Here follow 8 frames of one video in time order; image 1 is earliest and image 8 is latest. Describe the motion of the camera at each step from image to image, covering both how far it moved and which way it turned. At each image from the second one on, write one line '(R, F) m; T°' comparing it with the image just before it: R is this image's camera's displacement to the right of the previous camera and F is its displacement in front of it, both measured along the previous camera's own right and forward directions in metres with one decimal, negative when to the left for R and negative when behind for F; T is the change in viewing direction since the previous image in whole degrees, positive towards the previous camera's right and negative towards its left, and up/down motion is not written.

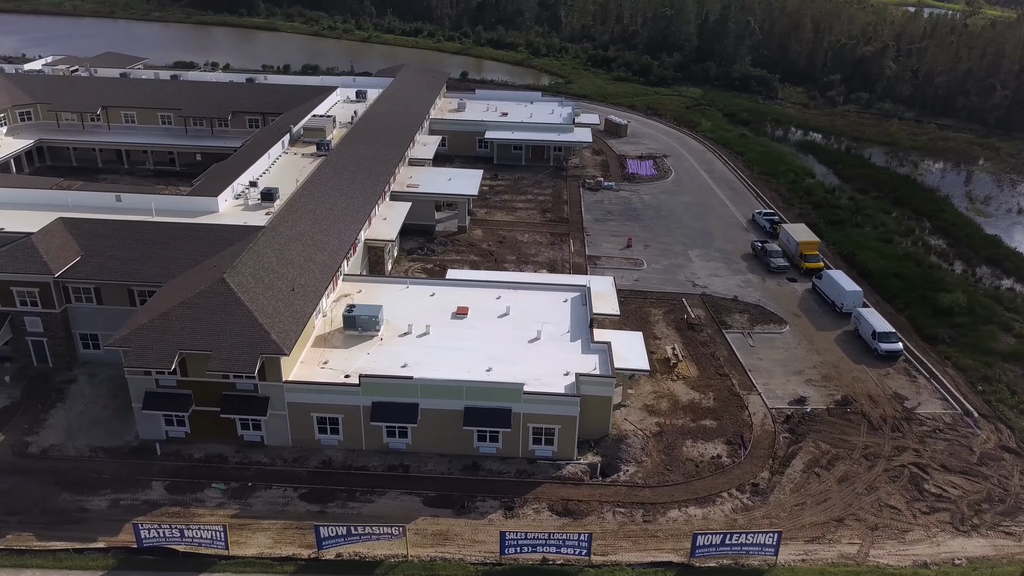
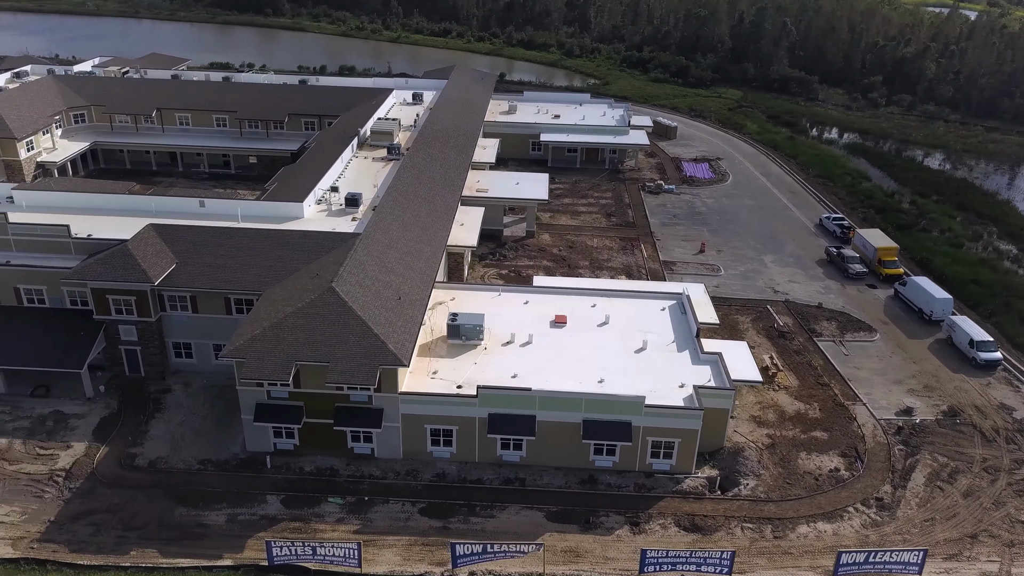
(-5.9, +0.8) m; 0°
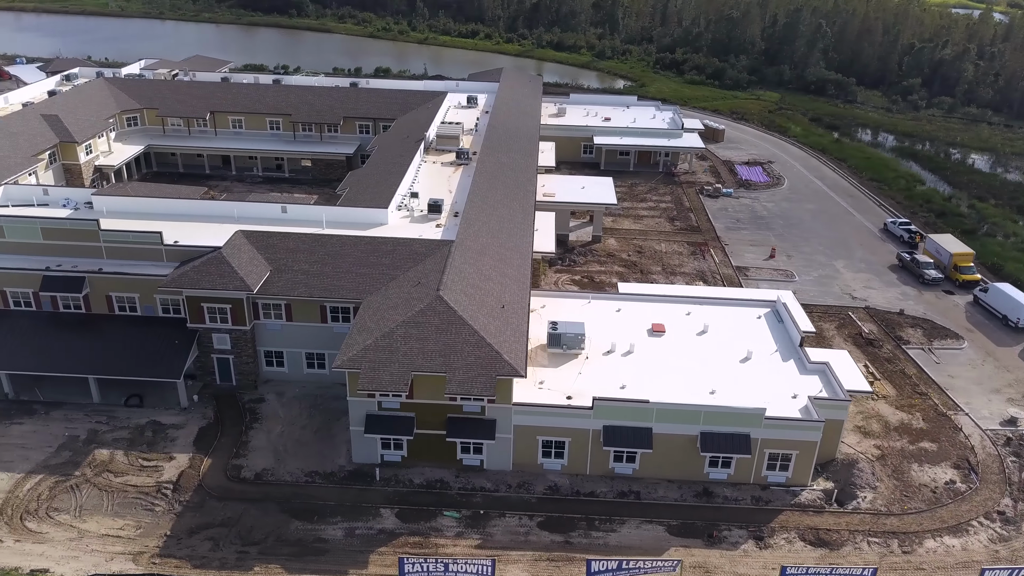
(-5.6, +0.6) m; 0°
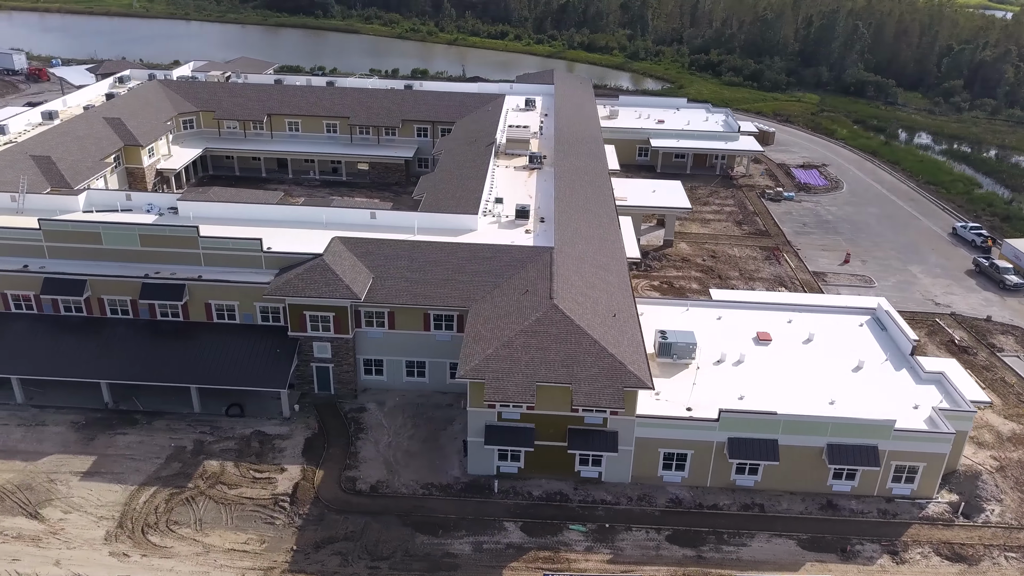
(-5.8, +0.6) m; 0°
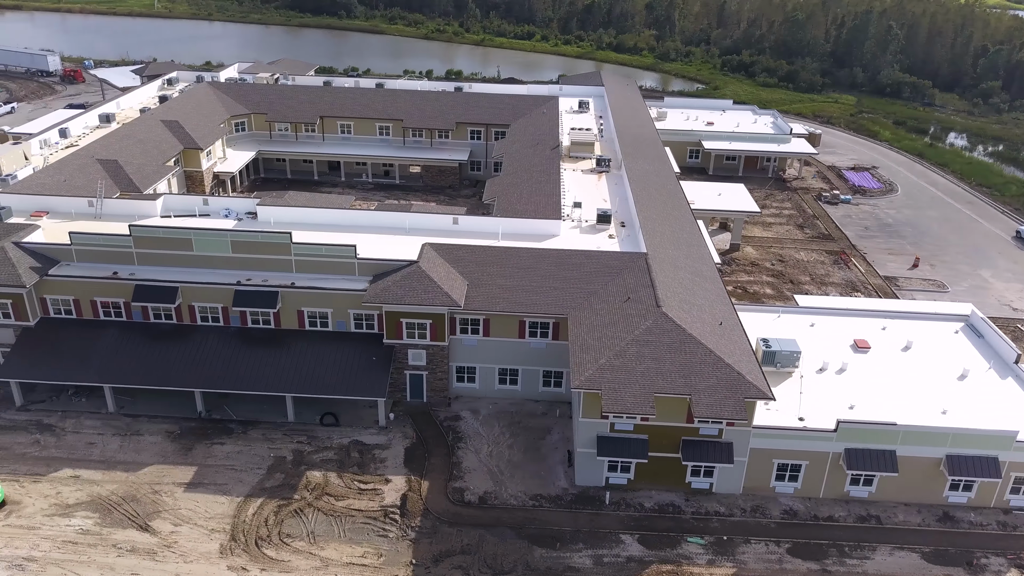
(-5.3, +0.6) m; 0°
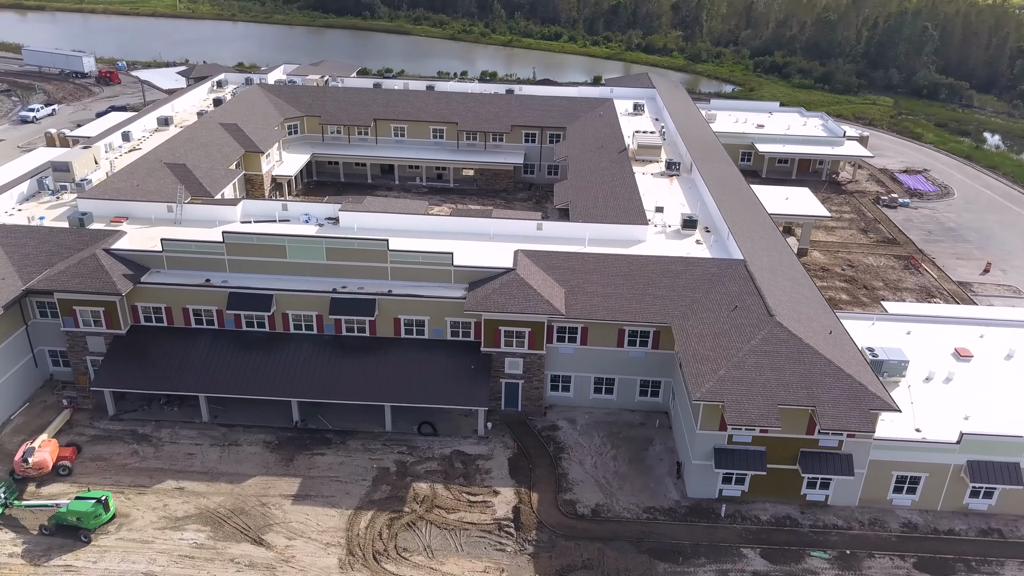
(-5.3, +0.6) m; 0°
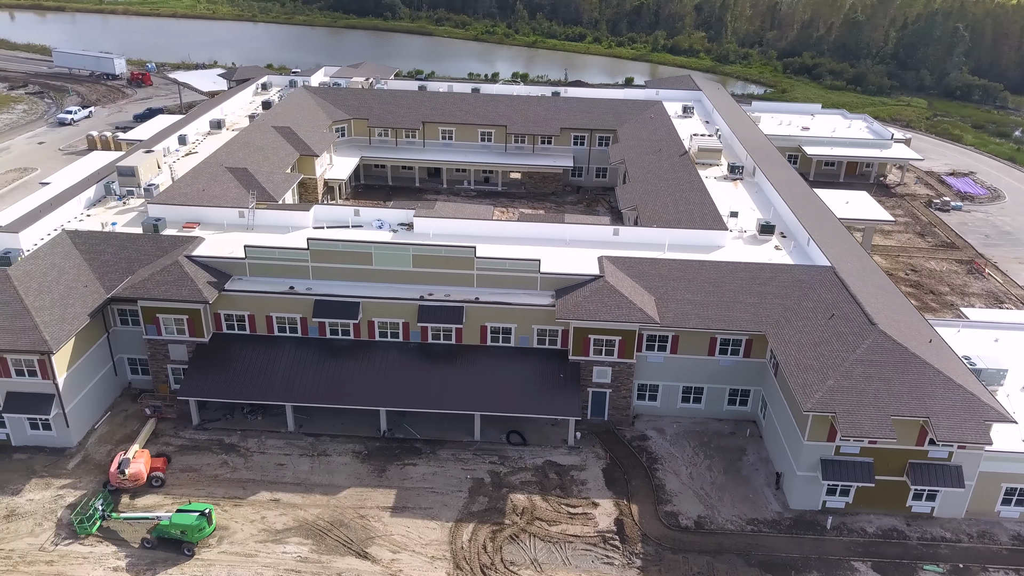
(-4.7, +0.5) m; 0°
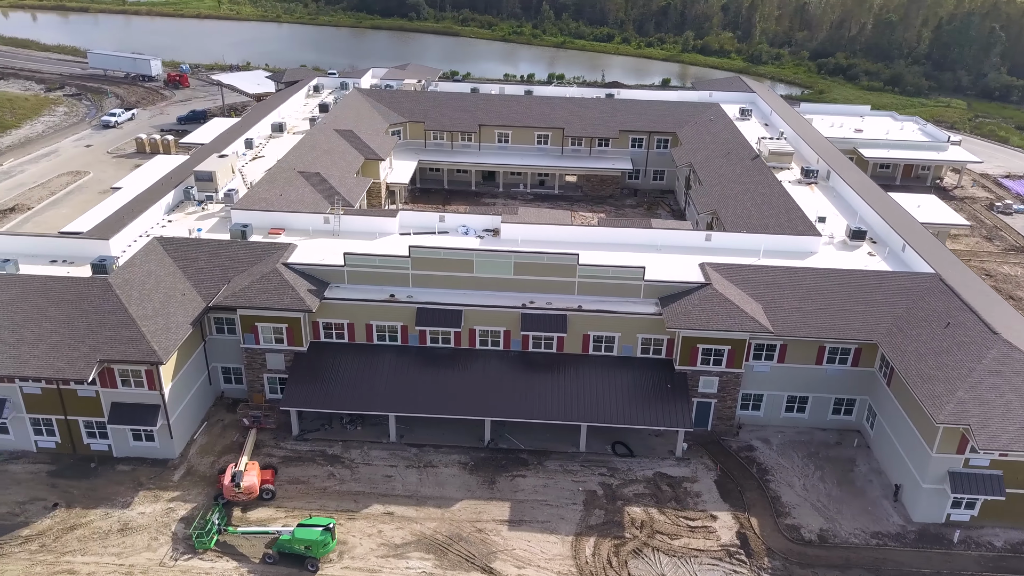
(-5.4, +0.6) m; 0°
